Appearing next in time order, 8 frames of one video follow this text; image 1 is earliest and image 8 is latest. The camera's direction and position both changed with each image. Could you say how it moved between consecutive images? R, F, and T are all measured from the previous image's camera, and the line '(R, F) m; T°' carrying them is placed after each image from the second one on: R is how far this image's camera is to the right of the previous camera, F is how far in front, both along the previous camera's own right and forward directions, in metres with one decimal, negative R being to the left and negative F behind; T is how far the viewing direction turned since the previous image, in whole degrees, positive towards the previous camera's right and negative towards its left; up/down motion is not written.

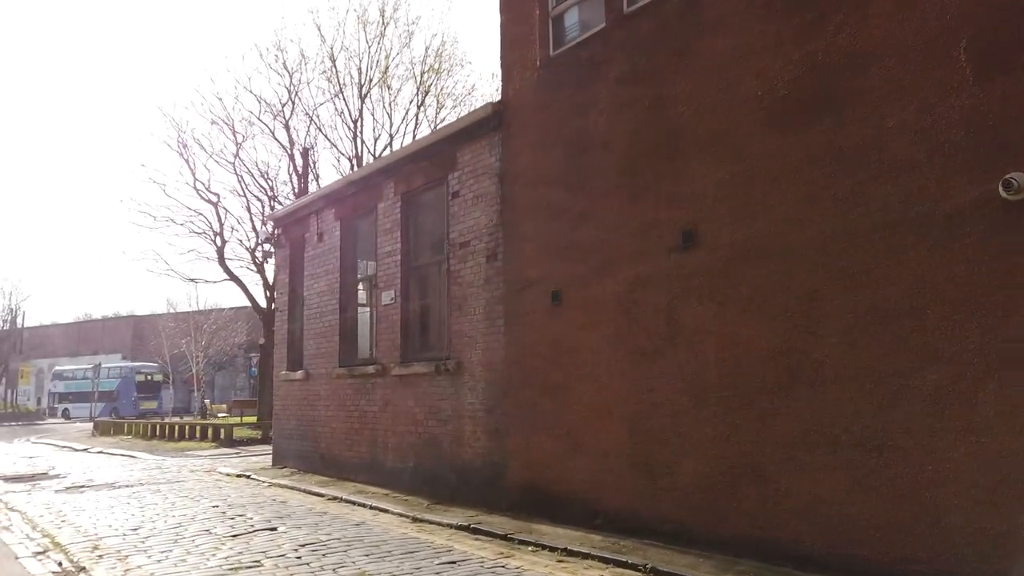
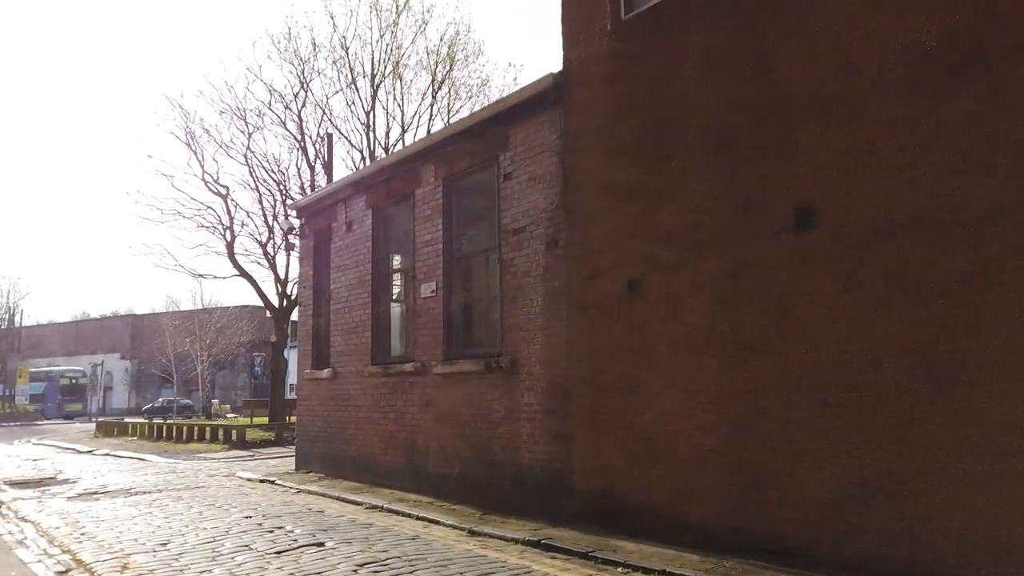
(-0.7, +0.9) m; 0°
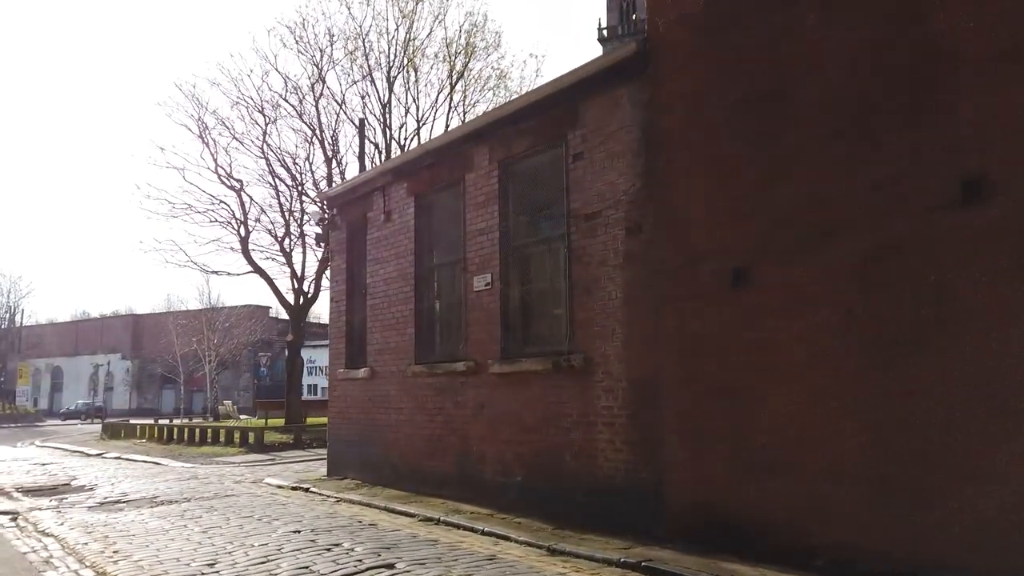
(-0.8, +0.9) m; 0°
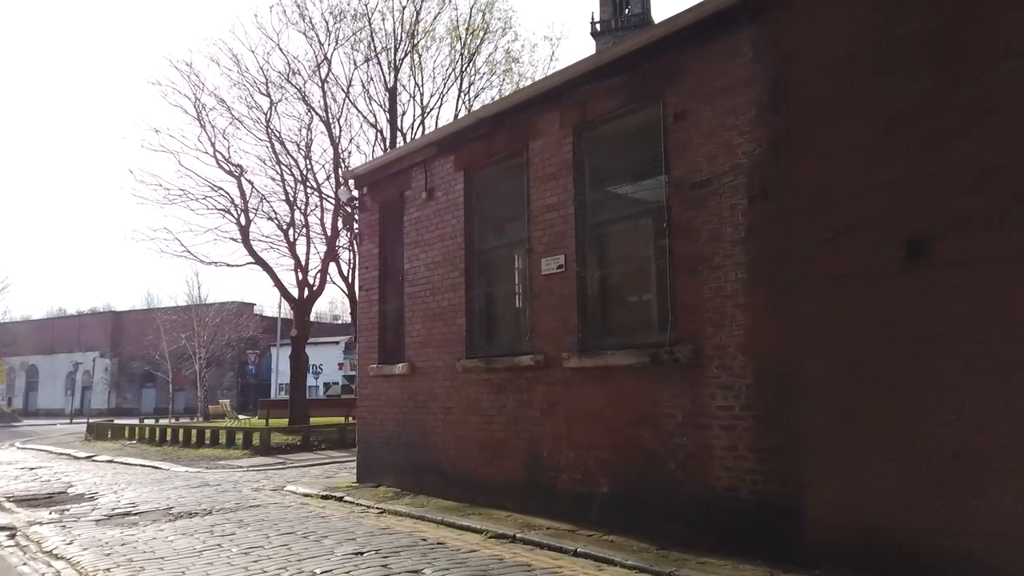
(-1.1, +1.3) m; +1°
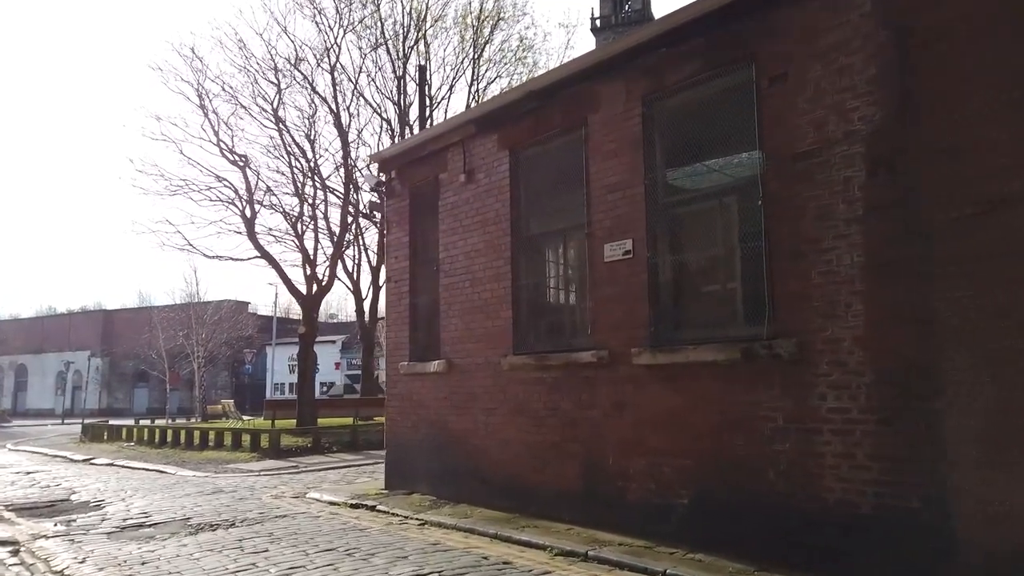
(-0.7, +0.9) m; +1°
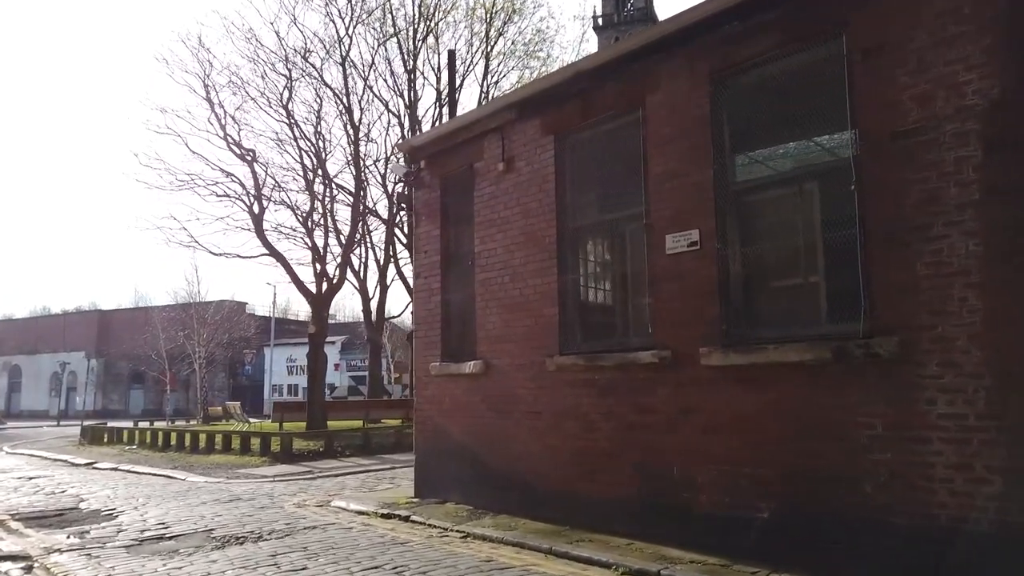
(-0.6, +0.6) m; 0°
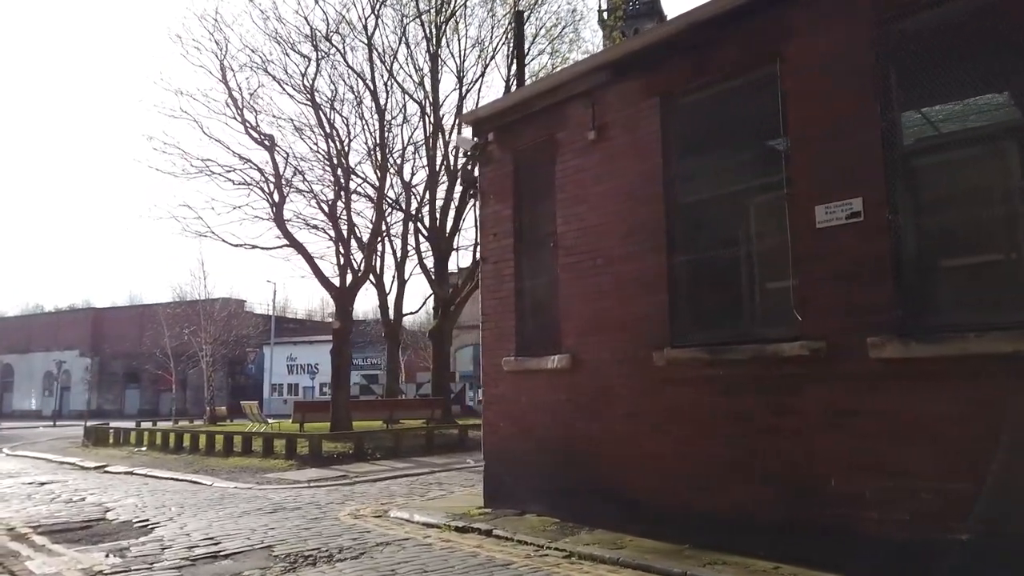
(-1.1, +1.1) m; +1°
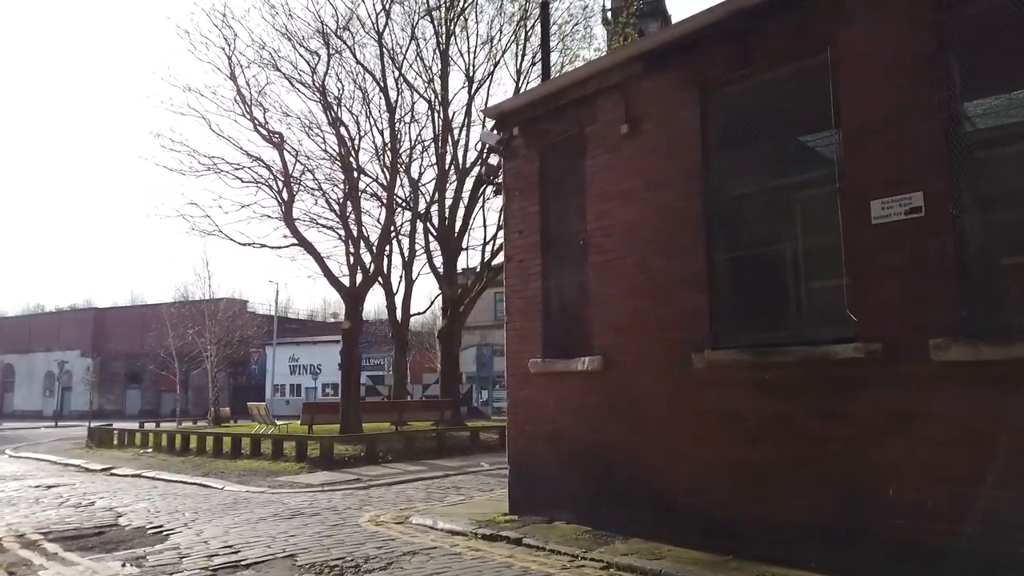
(-0.3, +0.3) m; 0°
